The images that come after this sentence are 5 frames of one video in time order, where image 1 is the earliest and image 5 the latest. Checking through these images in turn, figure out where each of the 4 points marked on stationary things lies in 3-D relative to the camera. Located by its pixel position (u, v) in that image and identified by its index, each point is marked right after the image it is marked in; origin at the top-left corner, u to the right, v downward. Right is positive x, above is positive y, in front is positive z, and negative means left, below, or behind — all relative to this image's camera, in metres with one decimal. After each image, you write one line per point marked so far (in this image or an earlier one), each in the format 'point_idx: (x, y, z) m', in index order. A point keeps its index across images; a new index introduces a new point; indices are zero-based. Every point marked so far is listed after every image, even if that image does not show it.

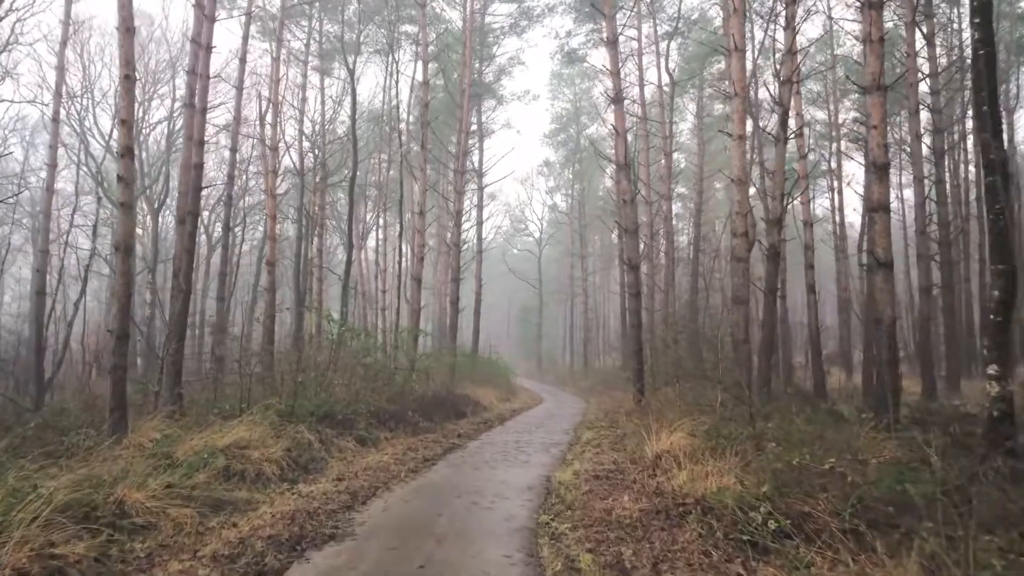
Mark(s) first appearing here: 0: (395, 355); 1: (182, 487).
0: (-2.2, -1.3, +12.3) m
1: (-2.6, -1.6, +5.2) m
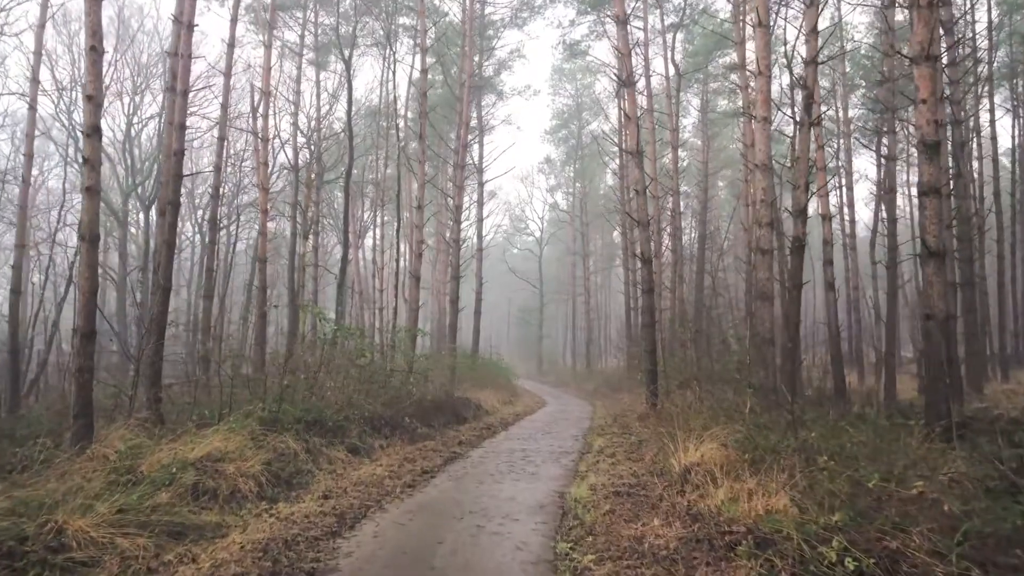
0: (-2.1, -1.2, +11.5) m
1: (-2.6, -1.5, +4.5) m
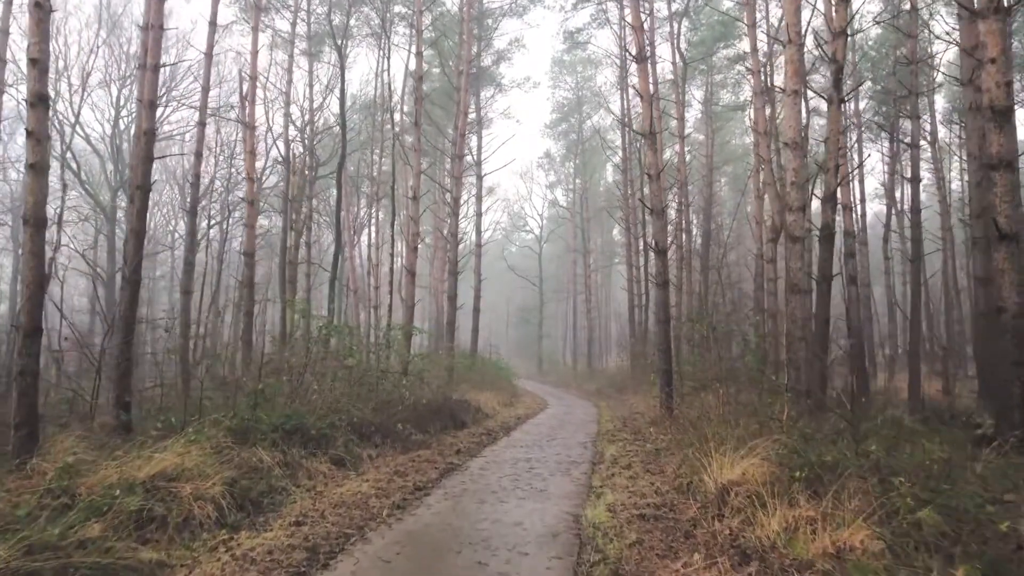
0: (-2.1, -1.1, +10.7) m
1: (-2.5, -1.4, +3.6) m
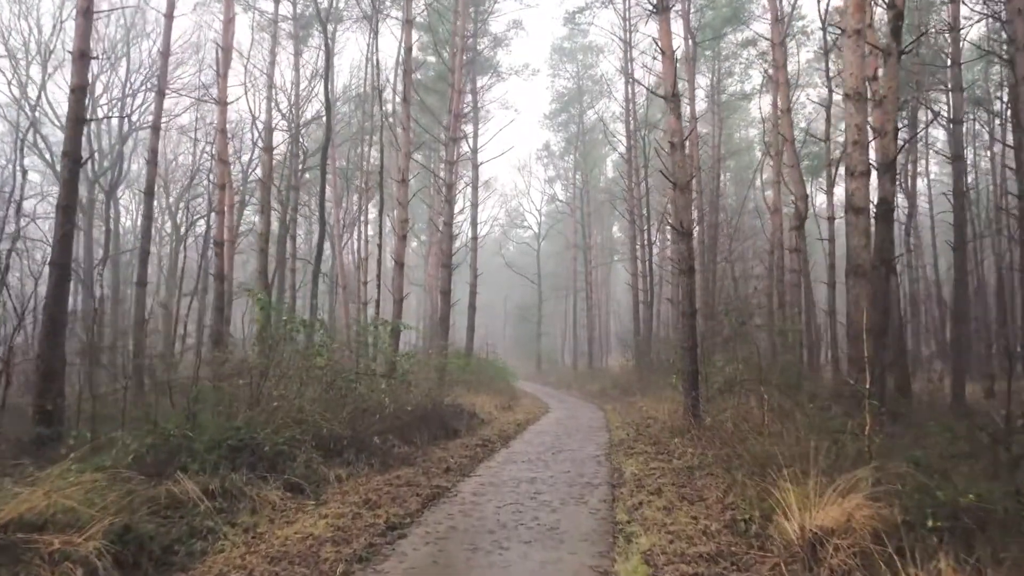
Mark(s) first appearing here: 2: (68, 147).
0: (-2.1, -1.0, +9.3) m
1: (-2.5, -1.3, +2.2) m
2: (-5.0, +1.6, +7.4) m
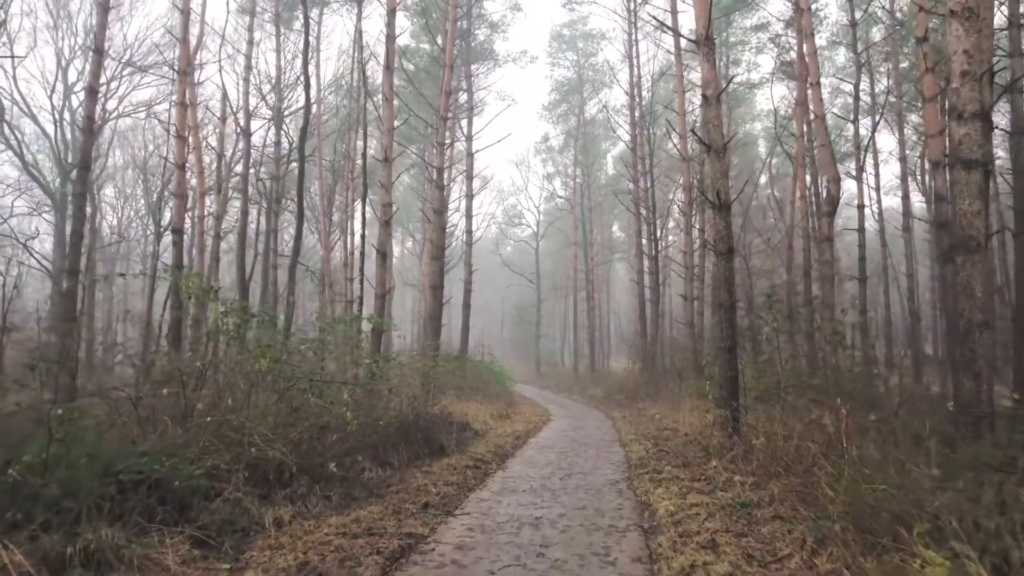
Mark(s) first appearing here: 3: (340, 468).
0: (-2.1, -0.8, +7.7) m
1: (-2.5, -1.1, +0.6) m
2: (-5.1, +1.8, +5.8) m
3: (-1.6, -1.6, +6.0) m
